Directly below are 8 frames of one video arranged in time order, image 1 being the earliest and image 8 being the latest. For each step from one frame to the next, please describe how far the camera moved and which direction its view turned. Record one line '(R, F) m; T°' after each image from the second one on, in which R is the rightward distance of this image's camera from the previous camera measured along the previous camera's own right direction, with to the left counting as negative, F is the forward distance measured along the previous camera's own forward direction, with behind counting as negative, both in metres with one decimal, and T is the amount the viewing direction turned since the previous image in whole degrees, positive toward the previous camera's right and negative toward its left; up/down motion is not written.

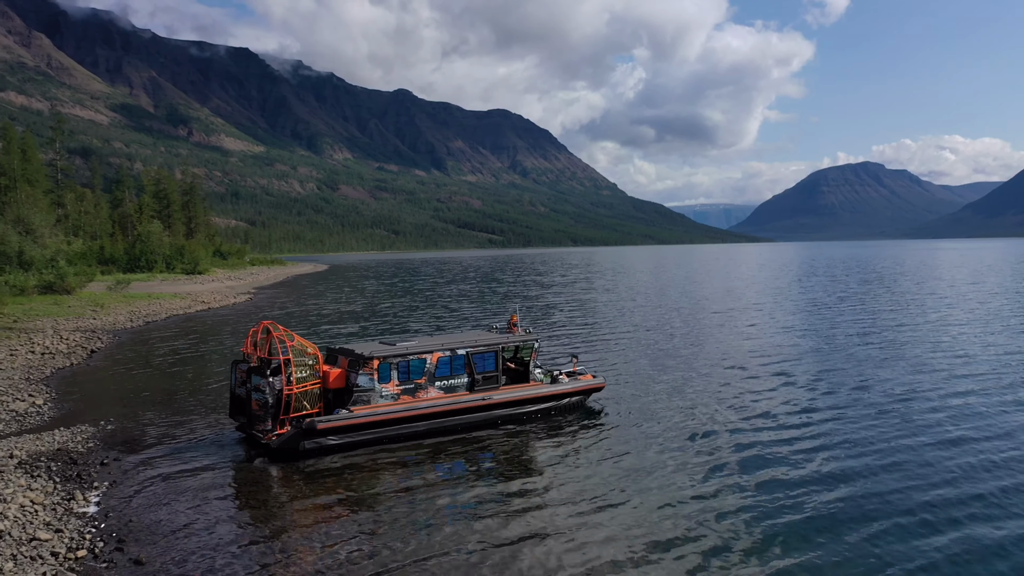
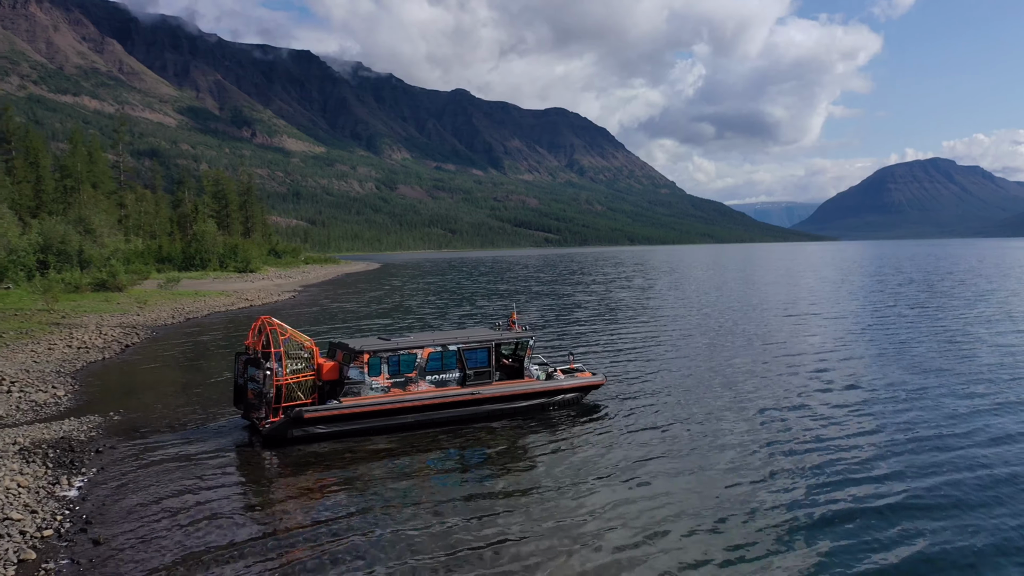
(+1.2, -0.2) m; -3°
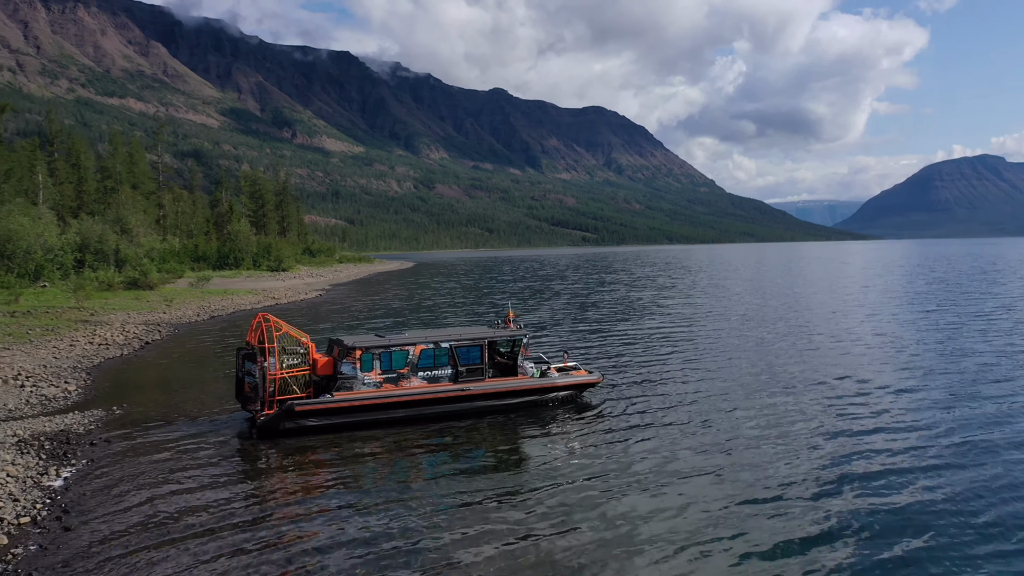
(+0.8, -0.2) m; -2°
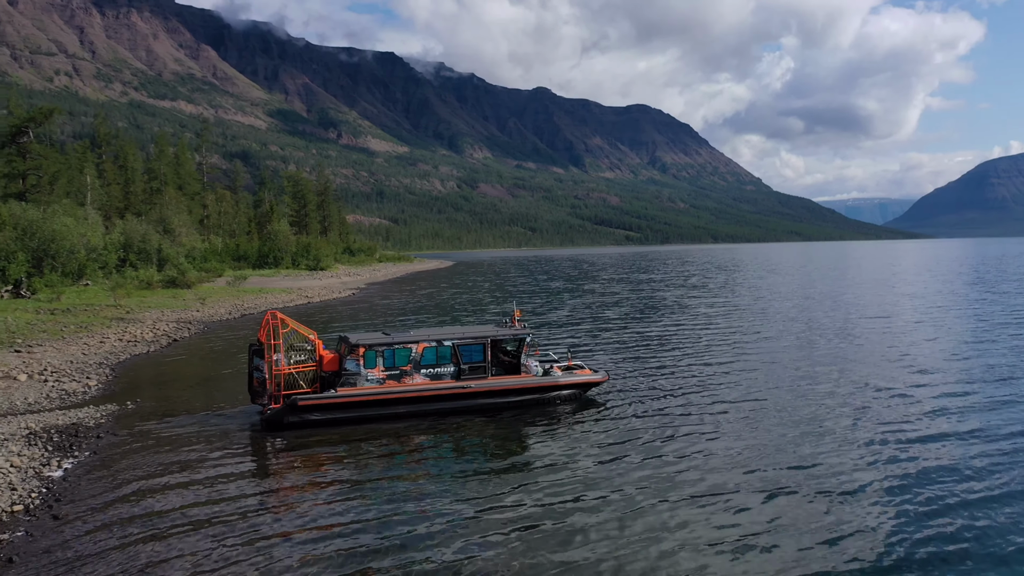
(+0.8, -0.1) m; -2°
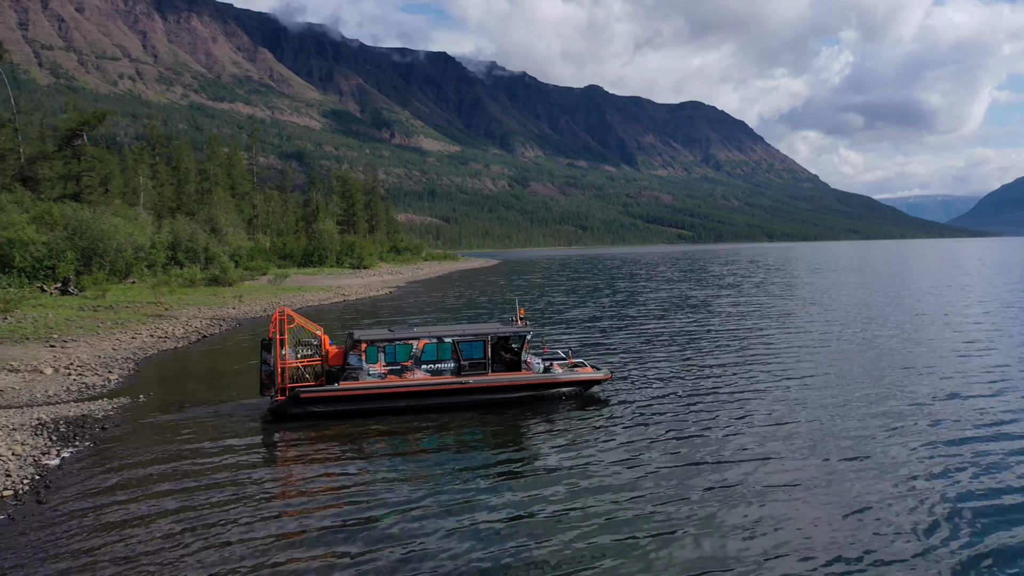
(+0.9, -0.1) m; -3°
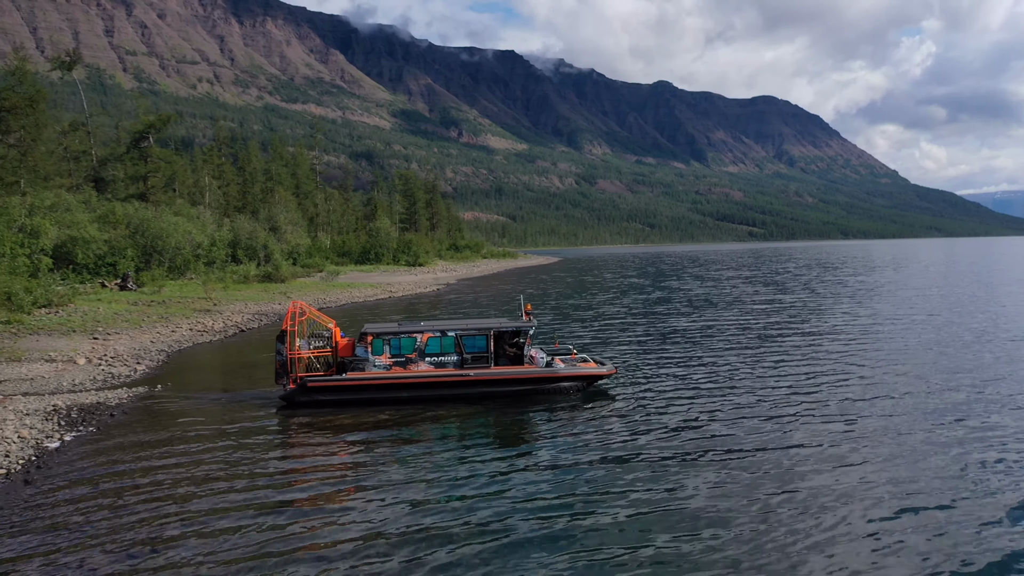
(+1.2, -0.1) m; -4°
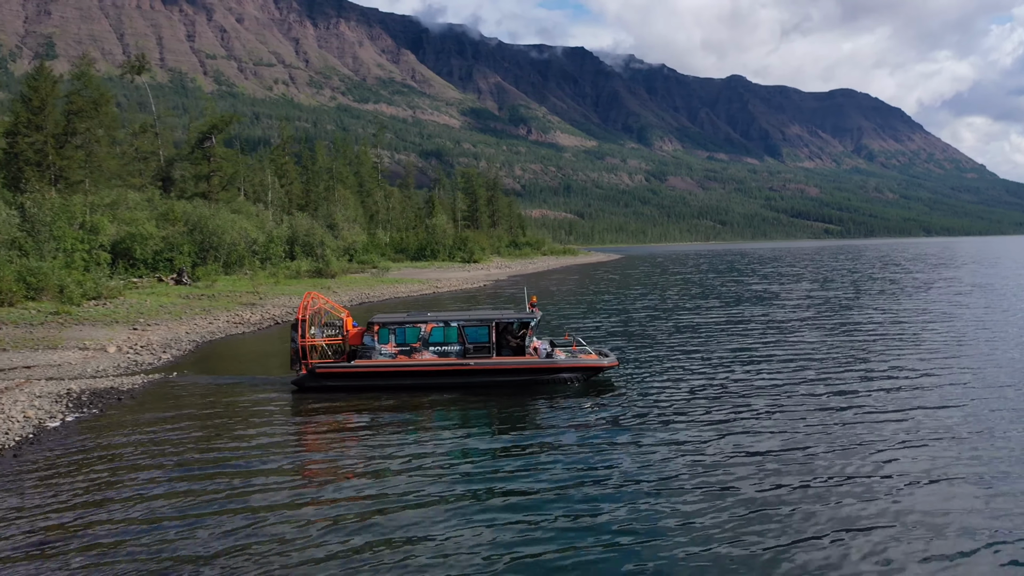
(+1.2, -0.1) m; -4°
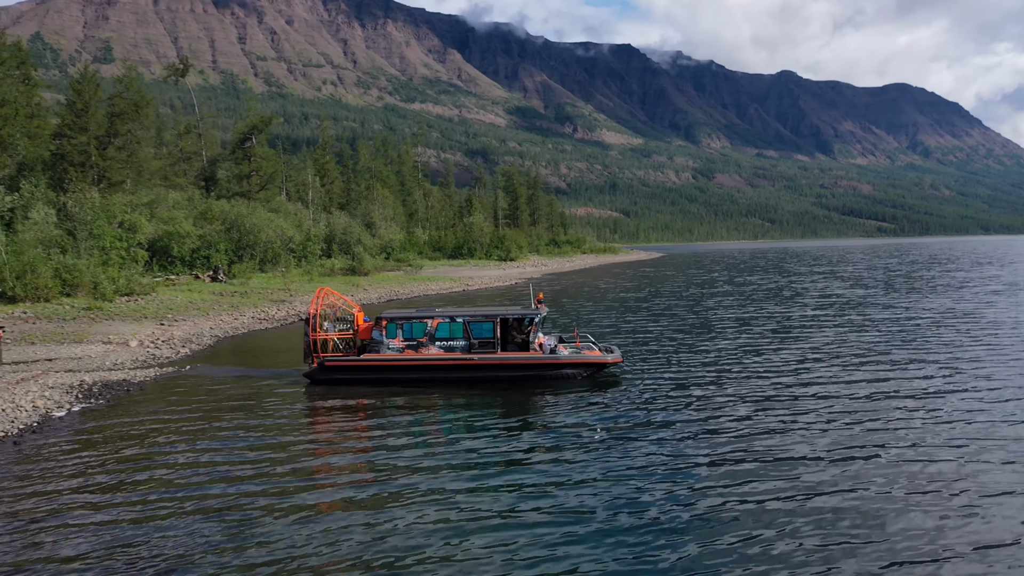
(+0.7, 0.0) m; -2°
